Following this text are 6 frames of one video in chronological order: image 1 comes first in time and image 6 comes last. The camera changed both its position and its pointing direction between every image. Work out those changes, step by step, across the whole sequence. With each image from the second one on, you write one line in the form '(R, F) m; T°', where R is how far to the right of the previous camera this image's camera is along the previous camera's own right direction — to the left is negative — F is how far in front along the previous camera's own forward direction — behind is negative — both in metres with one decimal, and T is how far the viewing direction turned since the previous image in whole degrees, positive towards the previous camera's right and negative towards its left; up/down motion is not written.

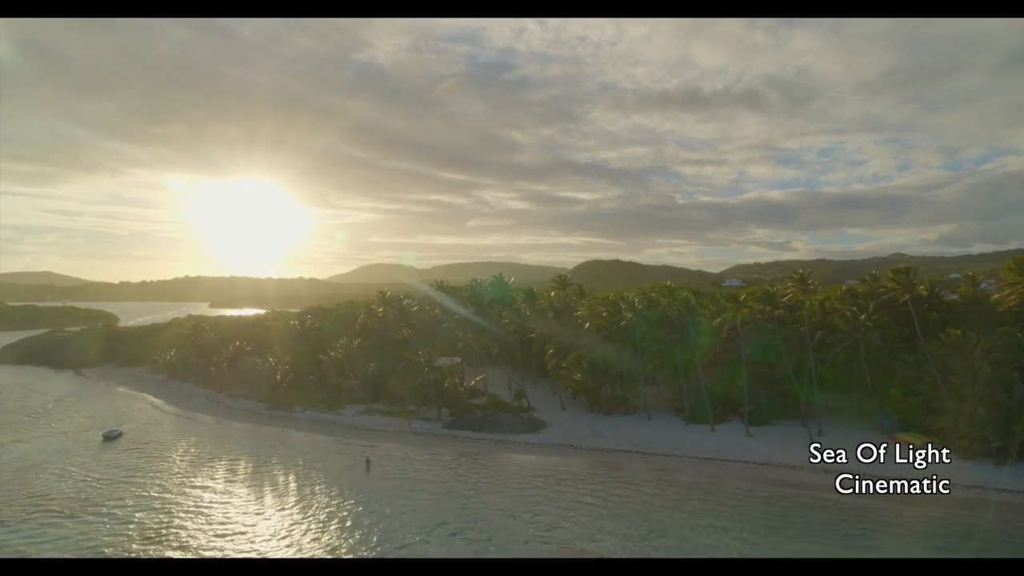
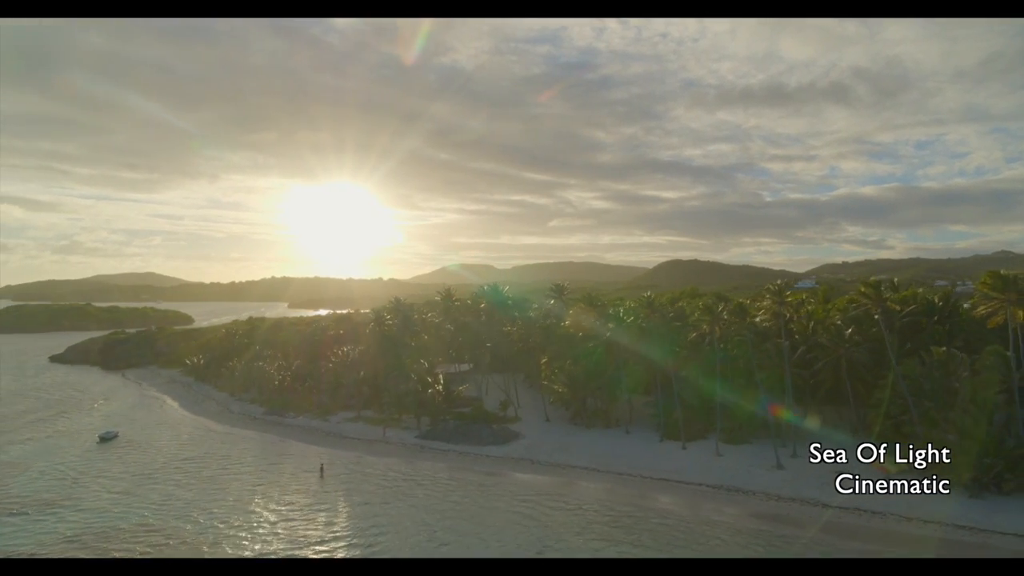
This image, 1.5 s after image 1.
(+6.5, +0.7) m; -7°
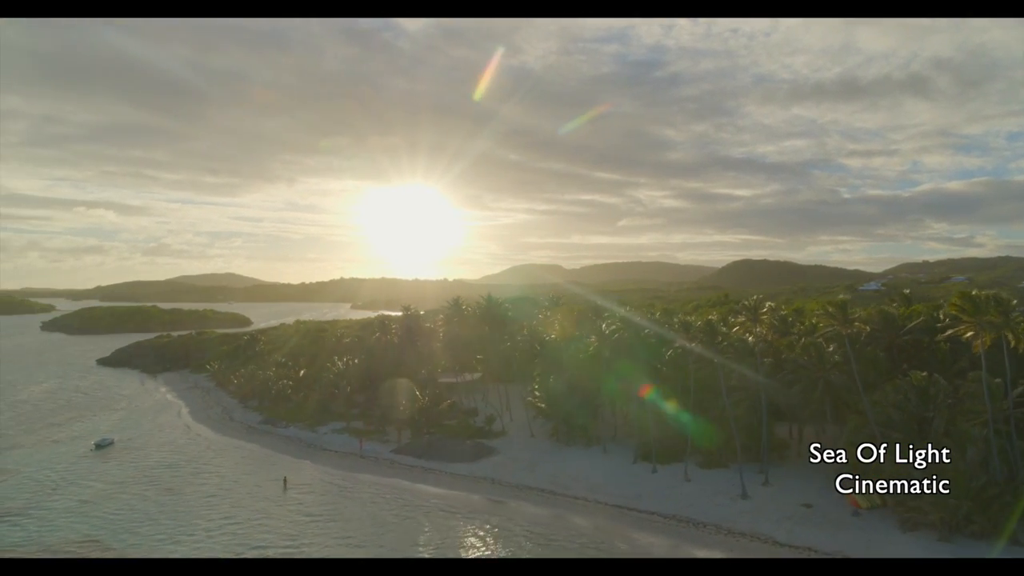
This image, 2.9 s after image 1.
(+5.5, +1.0) m; -6°
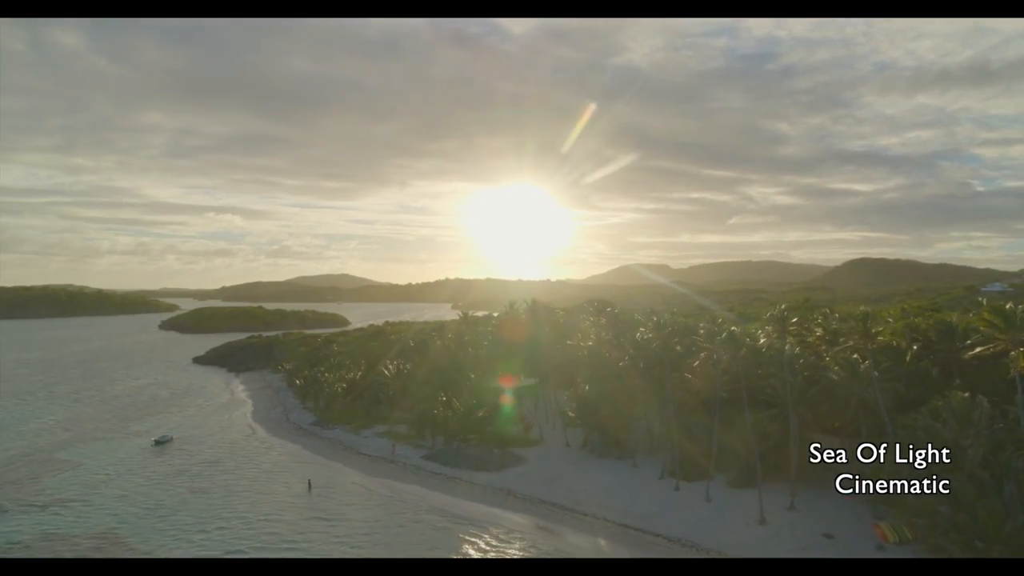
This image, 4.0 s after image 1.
(+4.5, +1.0) m; -8°
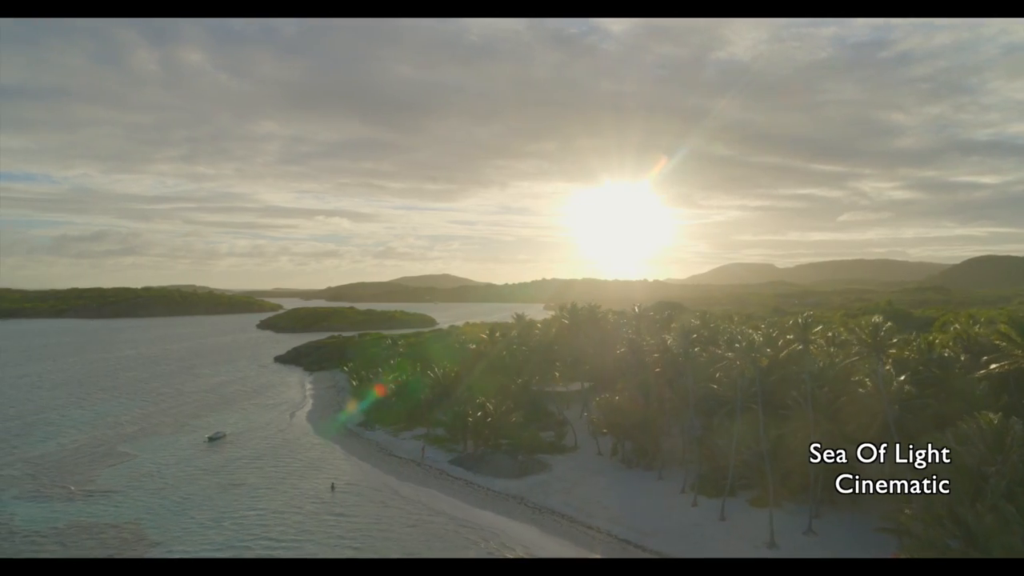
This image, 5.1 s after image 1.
(+4.3, +0.8) m; -8°
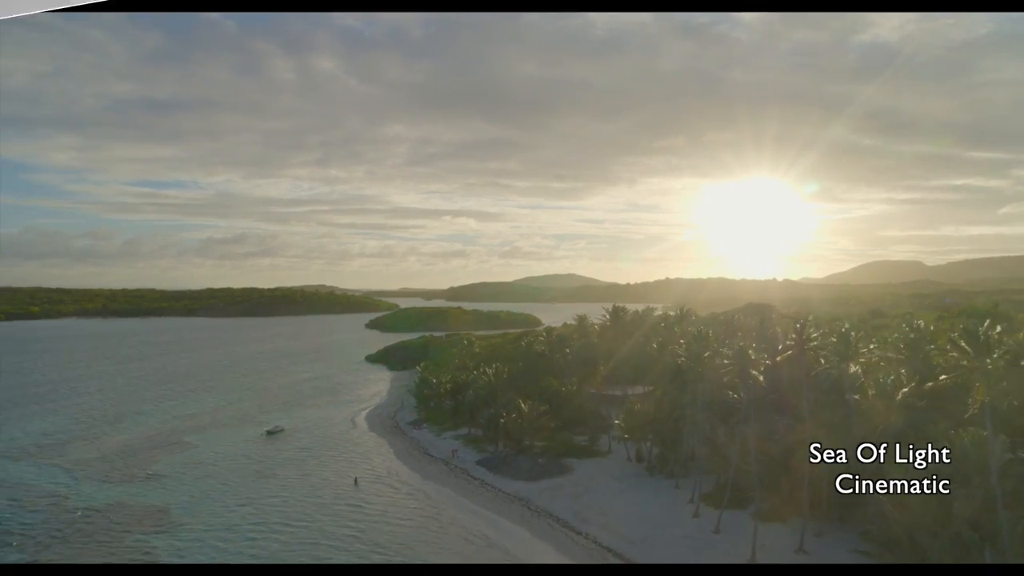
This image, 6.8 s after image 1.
(+5.8, +0.5) m; -9°
